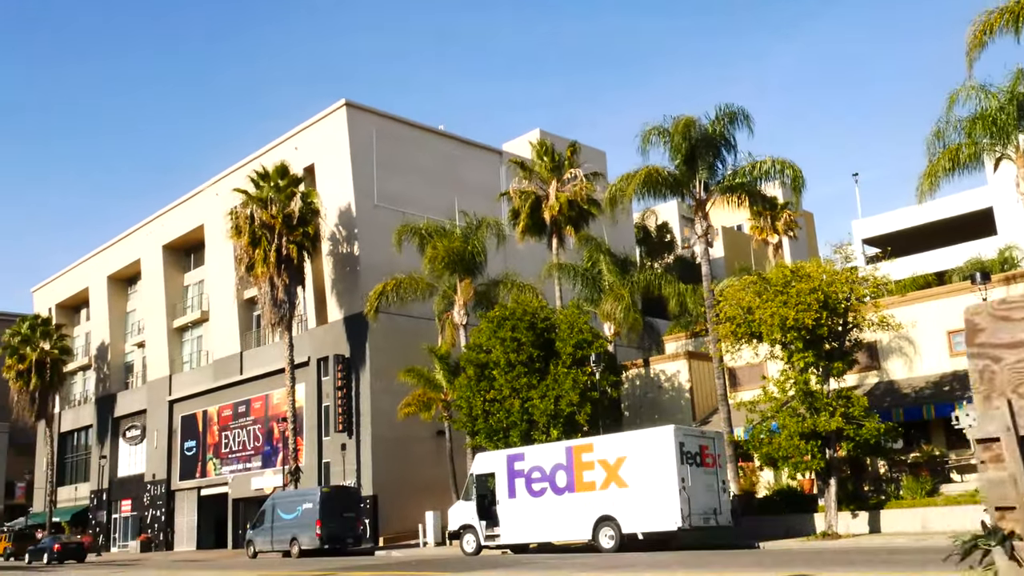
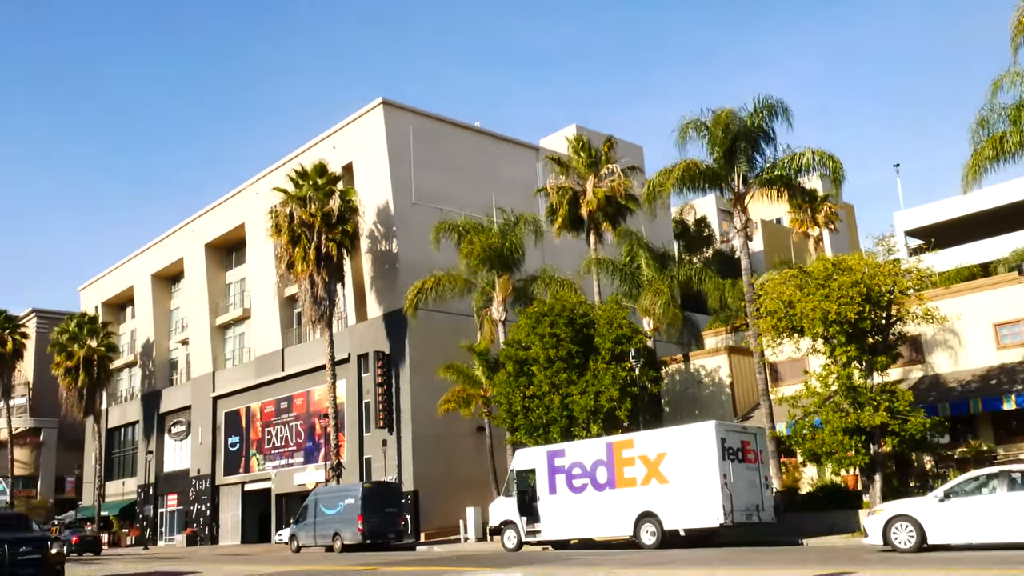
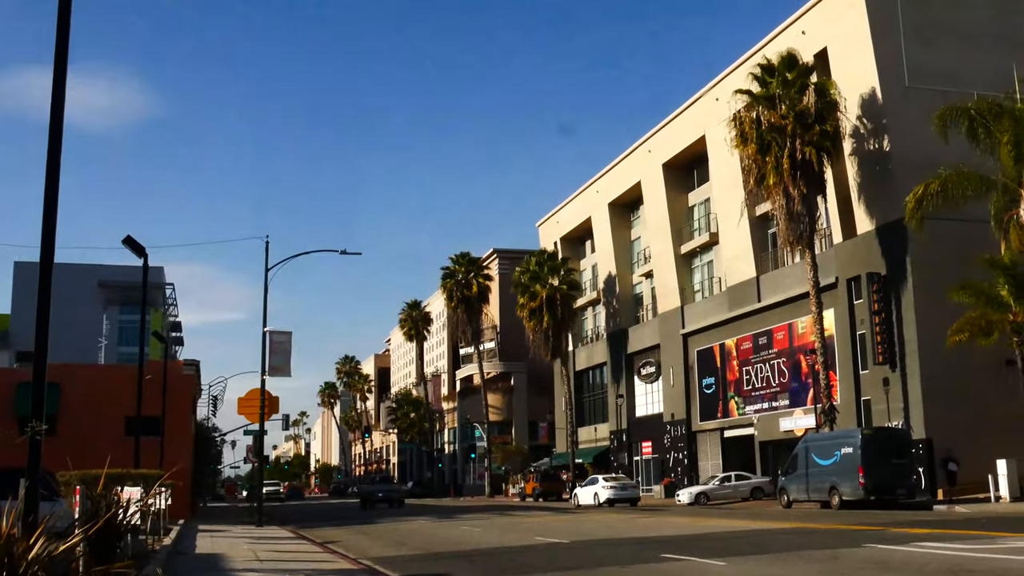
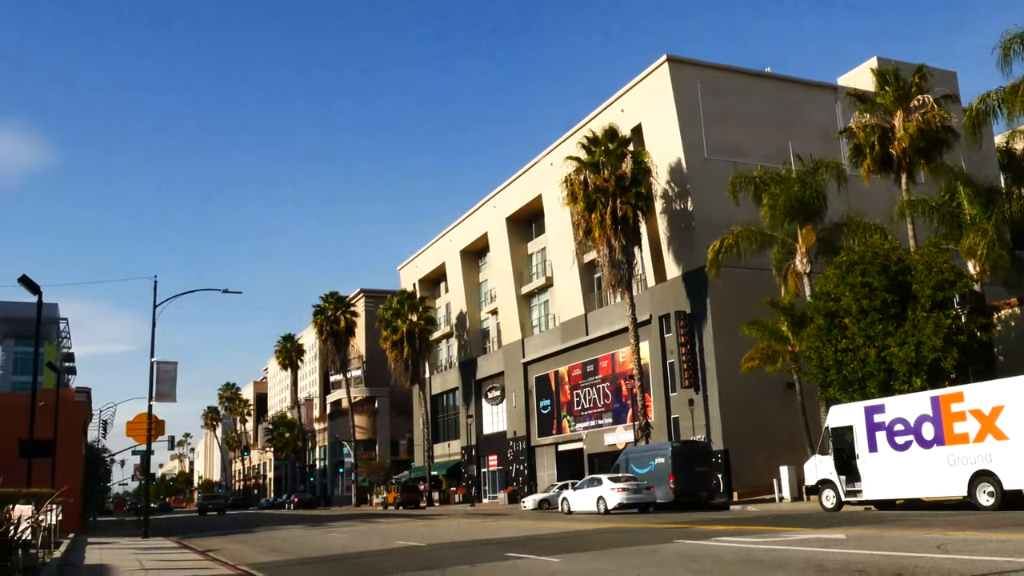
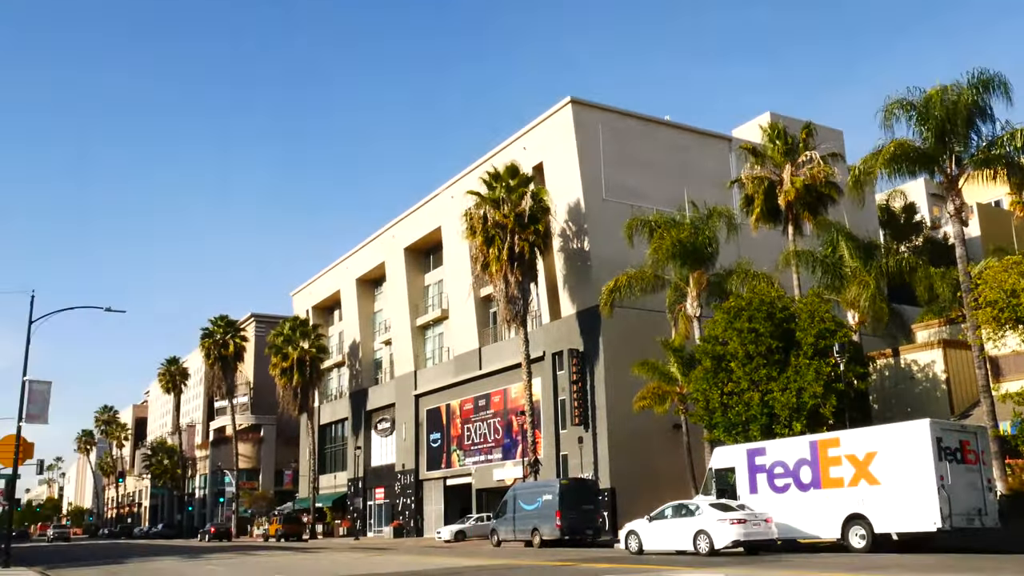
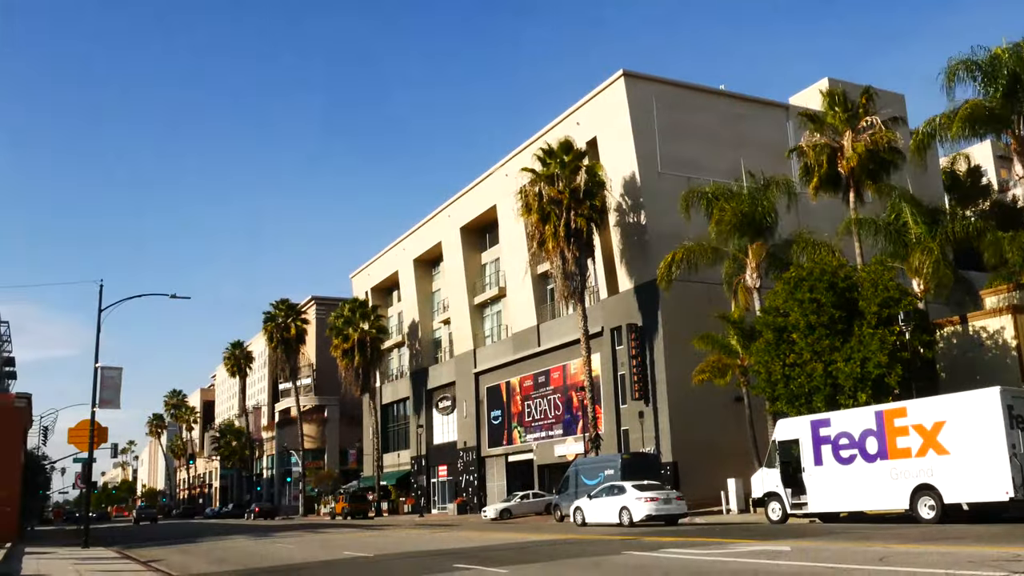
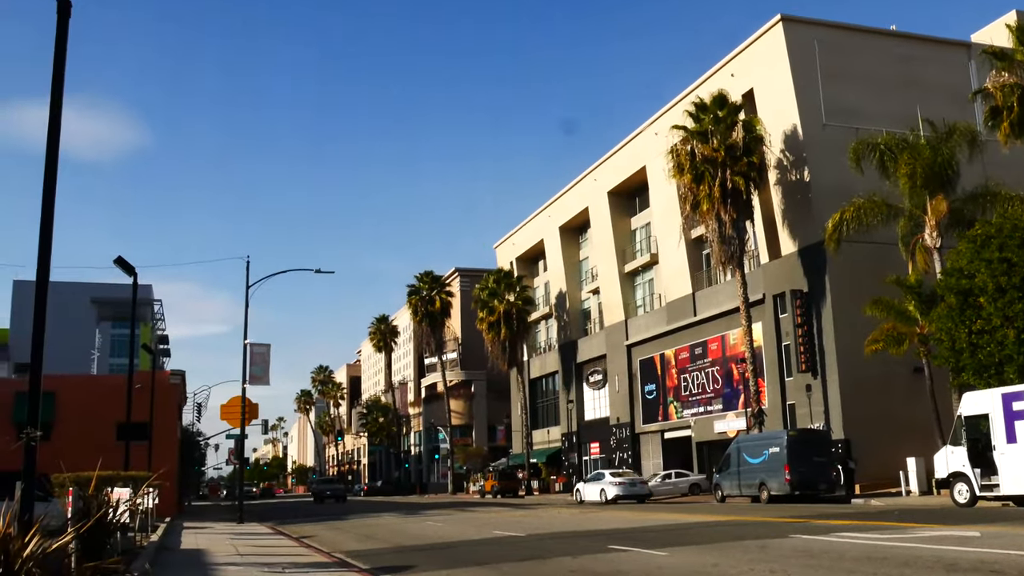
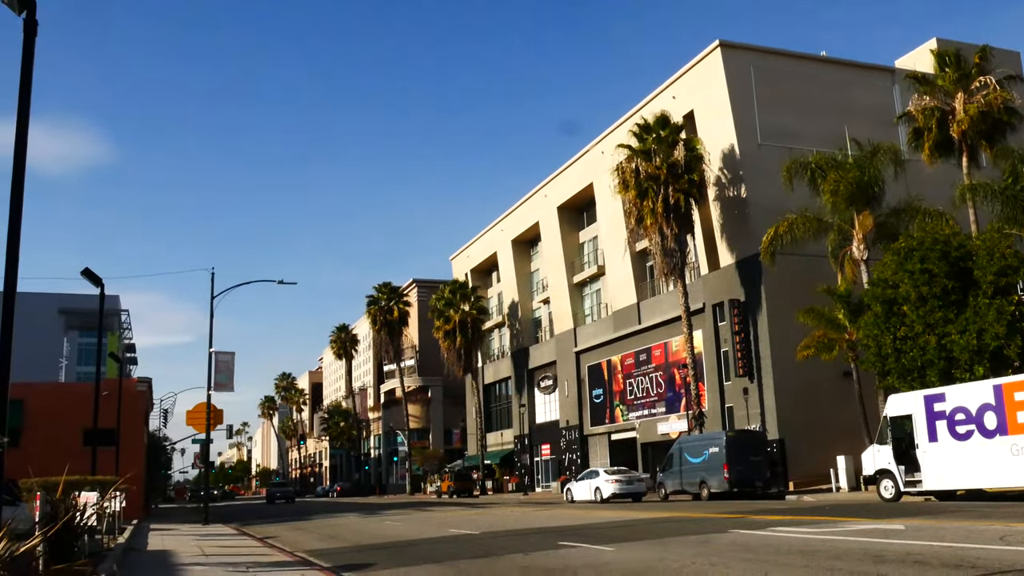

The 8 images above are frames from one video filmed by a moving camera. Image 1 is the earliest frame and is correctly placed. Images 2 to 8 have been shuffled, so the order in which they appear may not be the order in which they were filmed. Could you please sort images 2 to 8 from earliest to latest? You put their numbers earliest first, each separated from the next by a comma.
2, 5, 6, 4, 8, 7, 3
